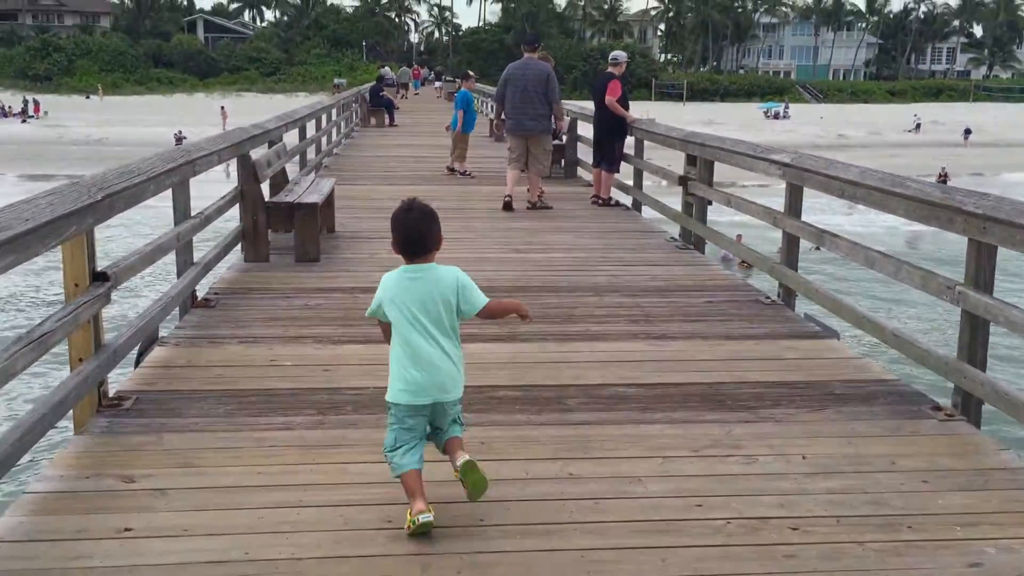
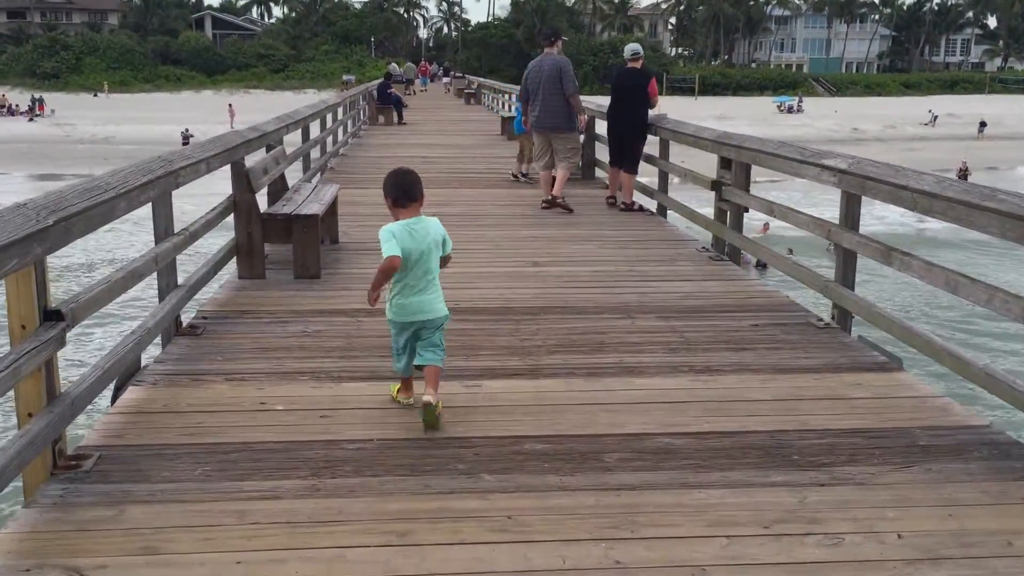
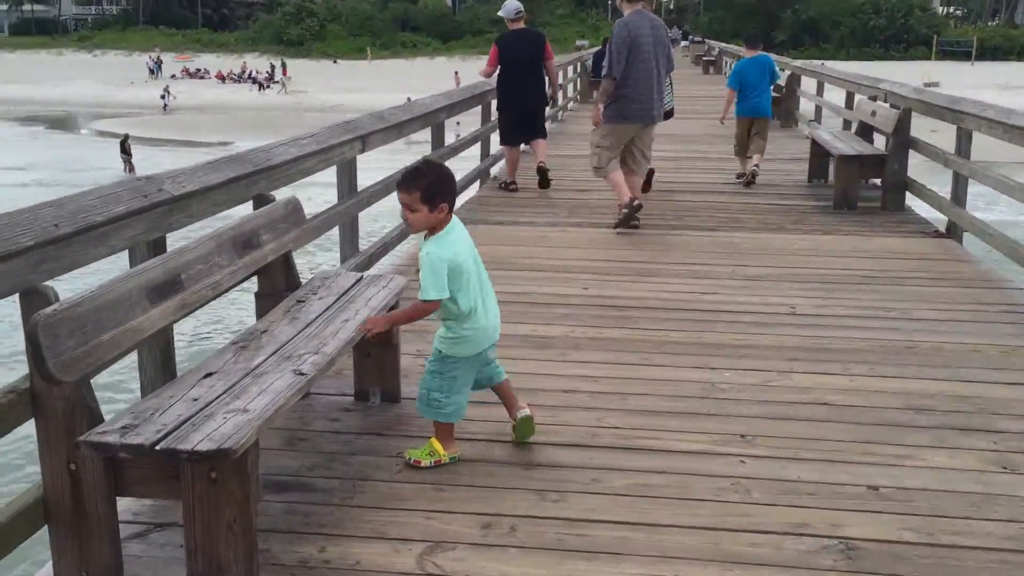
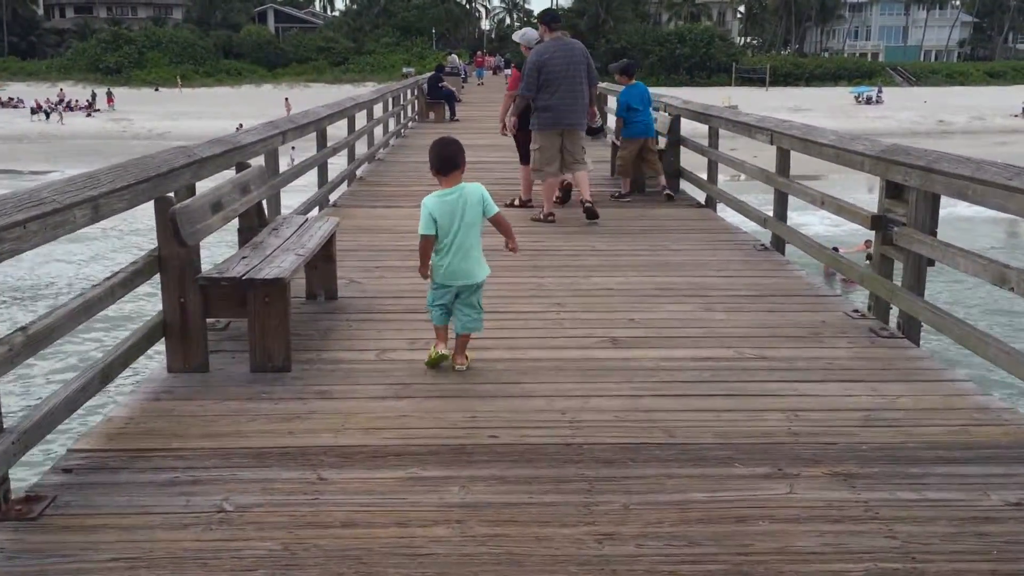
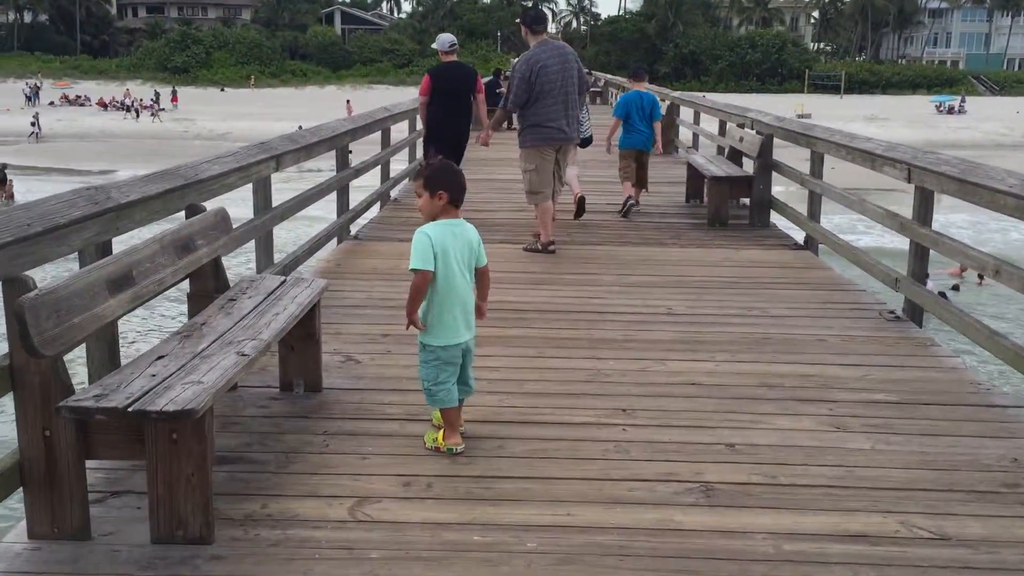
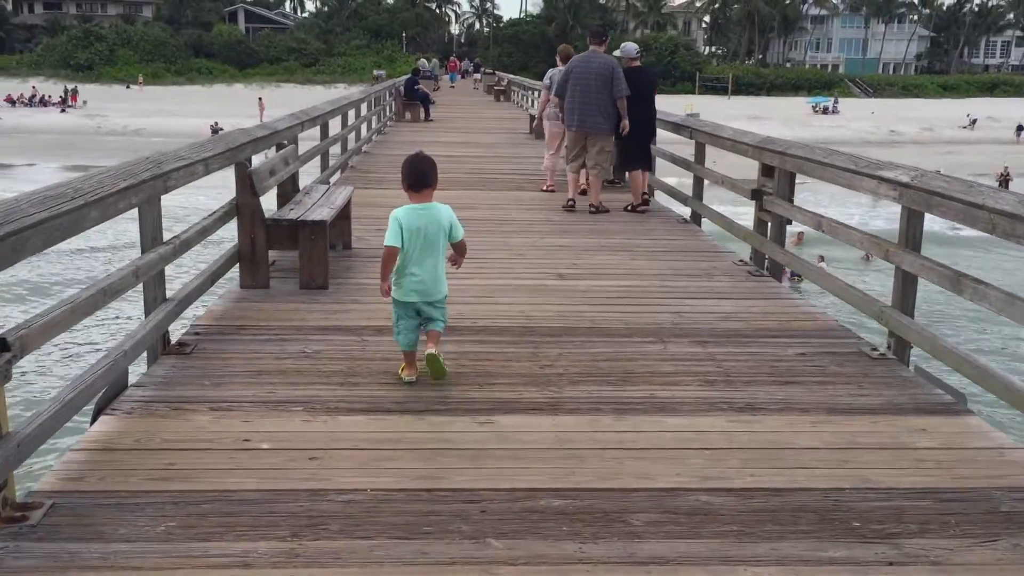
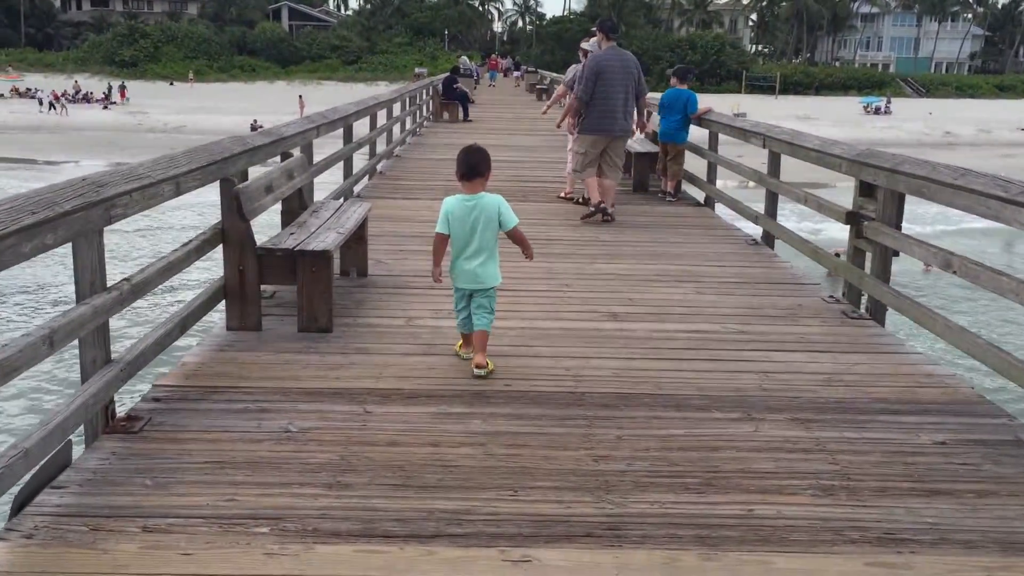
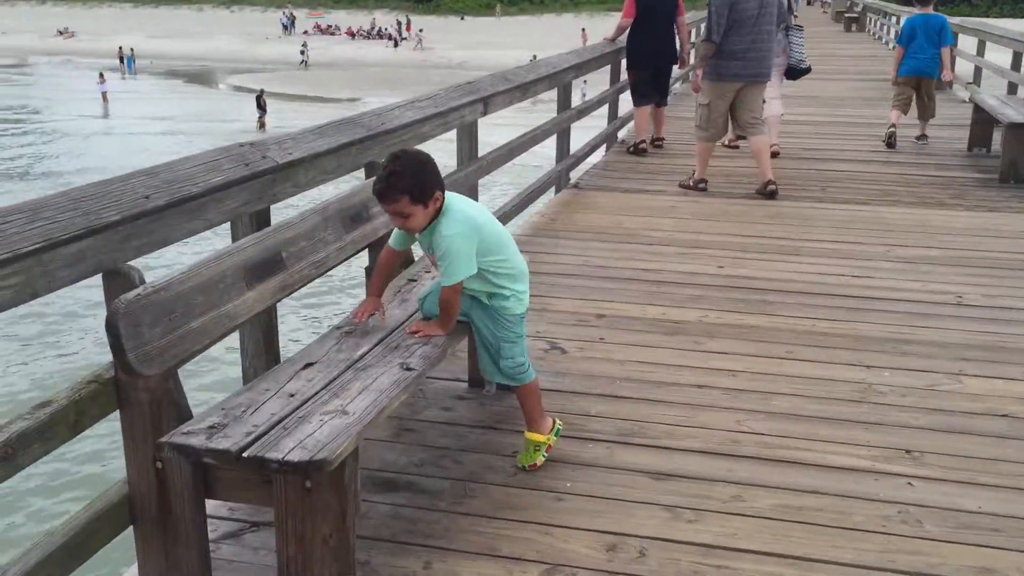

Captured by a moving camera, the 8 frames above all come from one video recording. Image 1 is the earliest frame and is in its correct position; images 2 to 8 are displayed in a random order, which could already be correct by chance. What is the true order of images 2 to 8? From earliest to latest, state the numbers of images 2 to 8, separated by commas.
2, 6, 7, 4, 5, 3, 8
